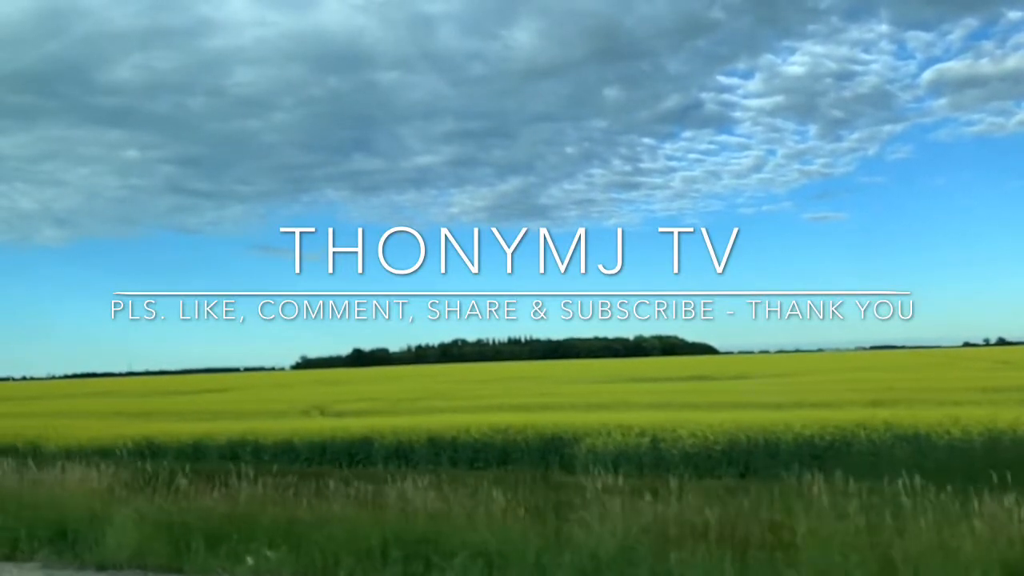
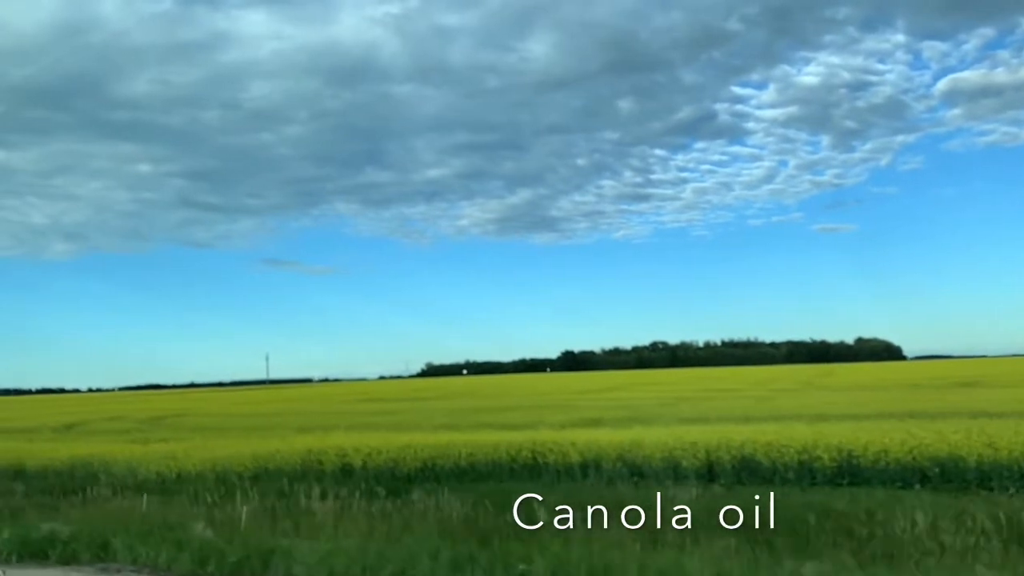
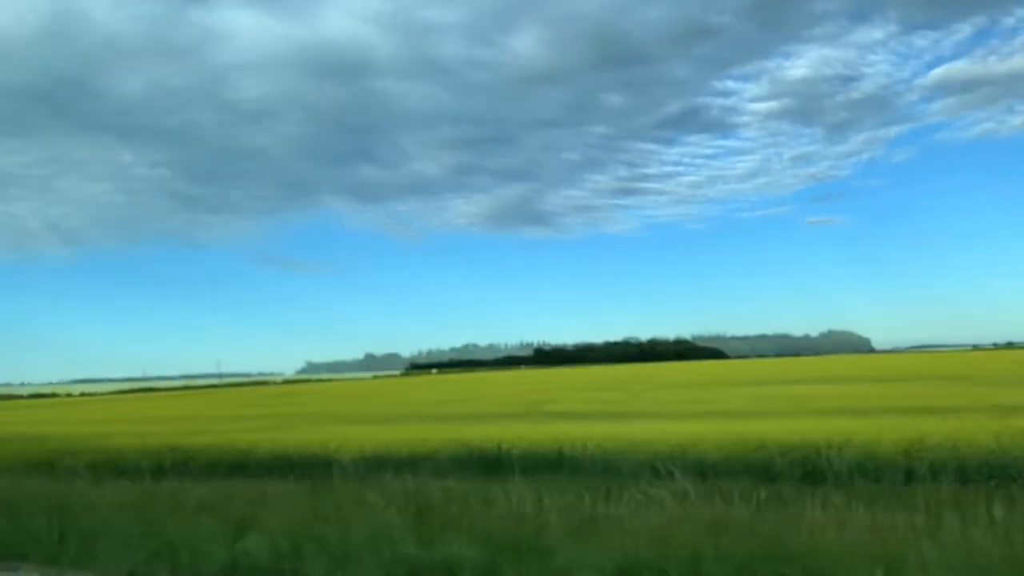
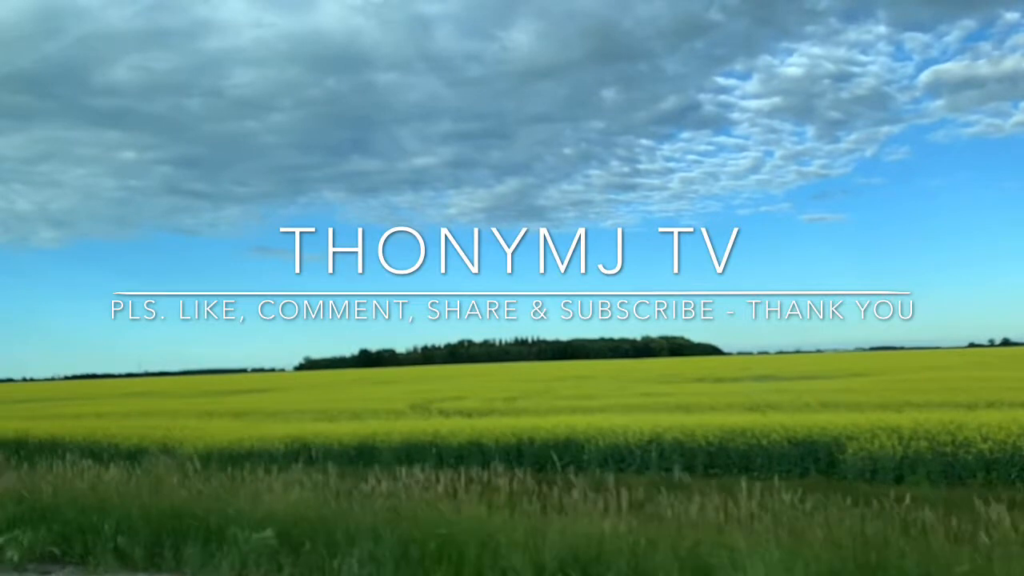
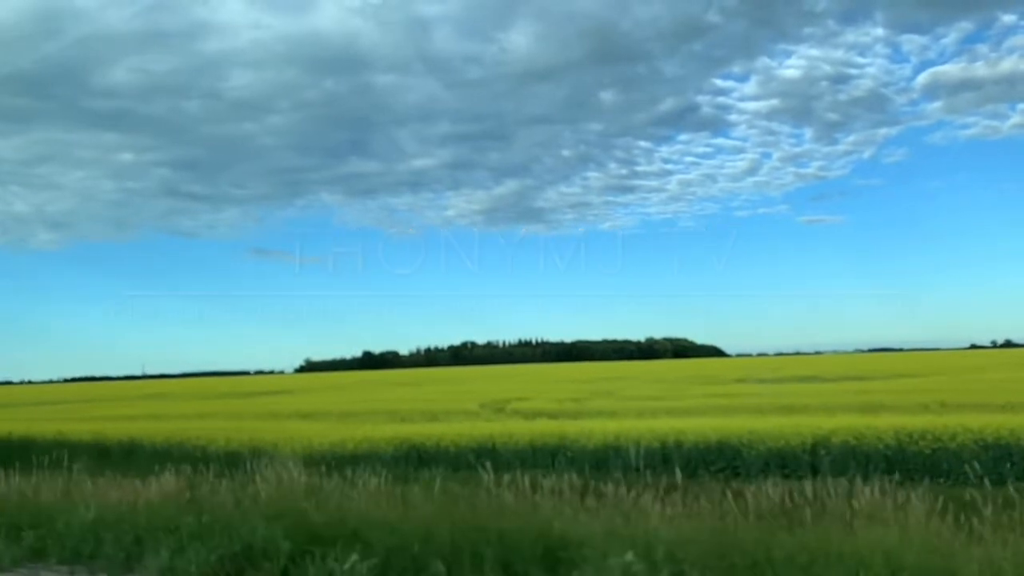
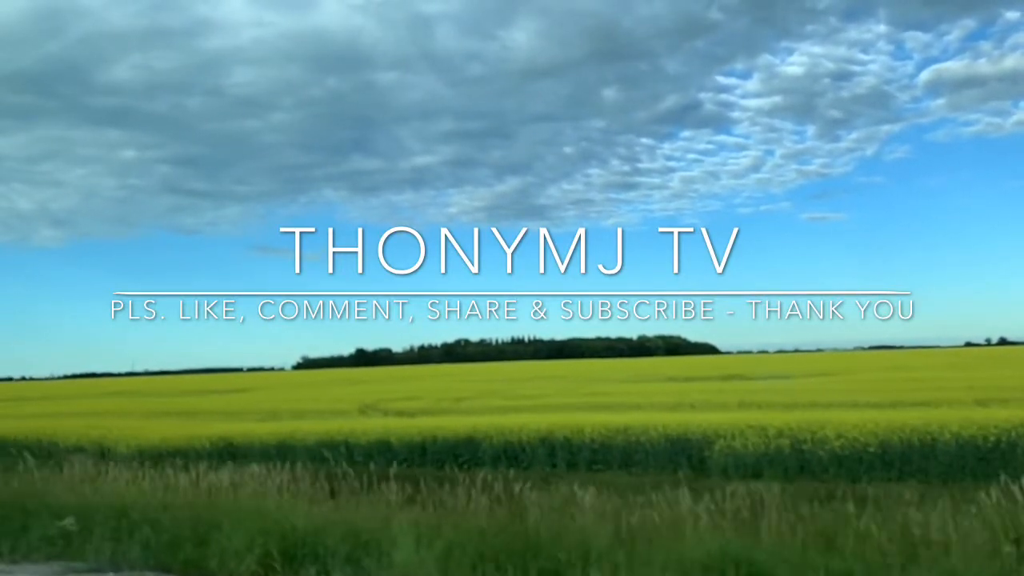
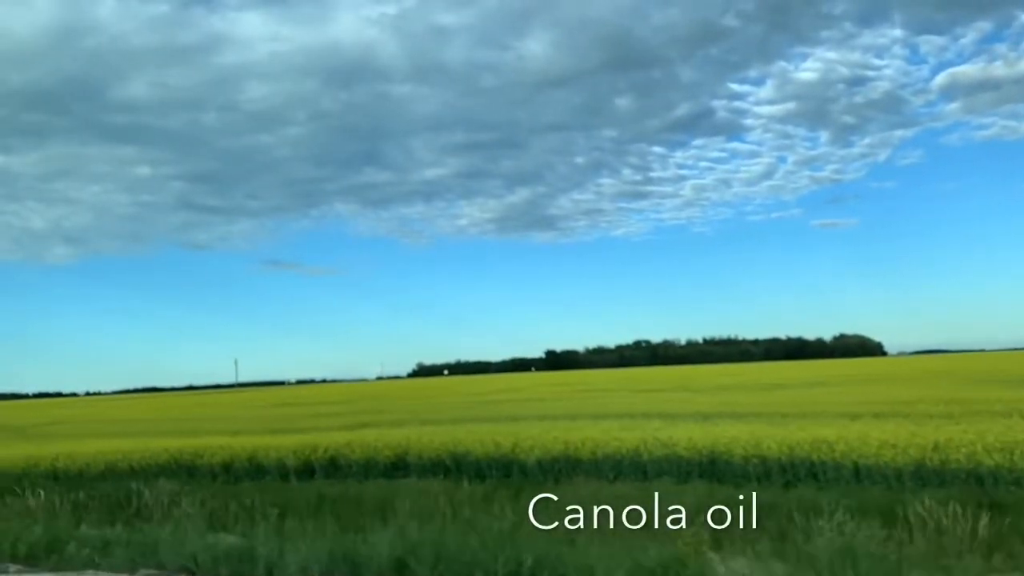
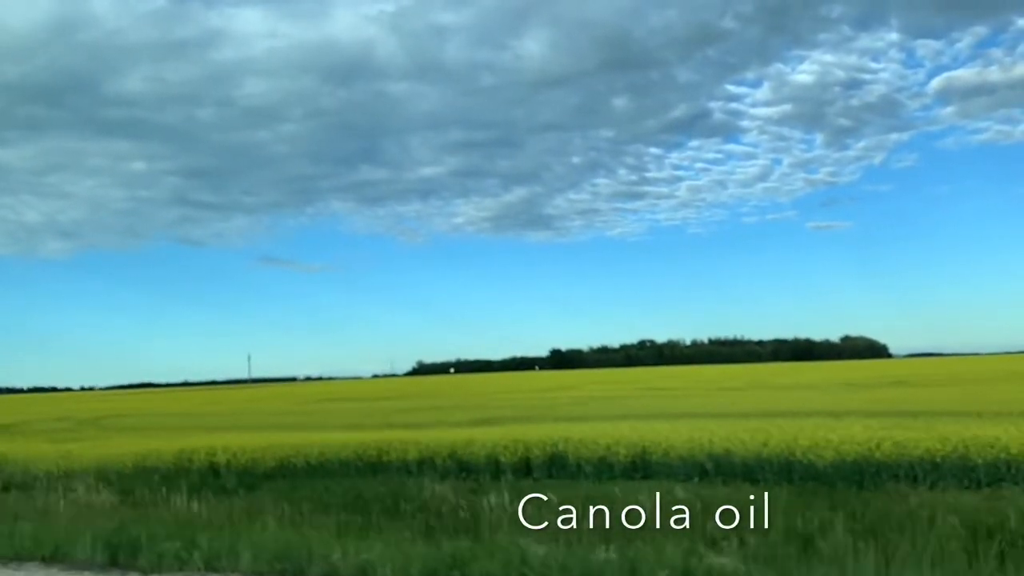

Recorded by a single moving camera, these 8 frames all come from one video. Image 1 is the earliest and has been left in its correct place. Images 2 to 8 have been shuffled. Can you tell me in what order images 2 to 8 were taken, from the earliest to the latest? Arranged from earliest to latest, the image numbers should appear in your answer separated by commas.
6, 4, 5, 3, 7, 8, 2
